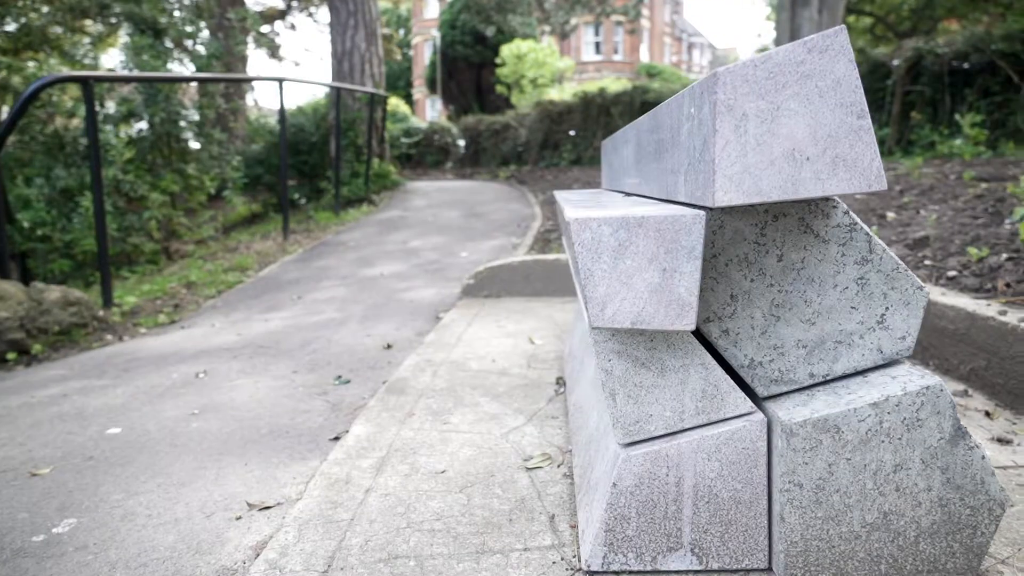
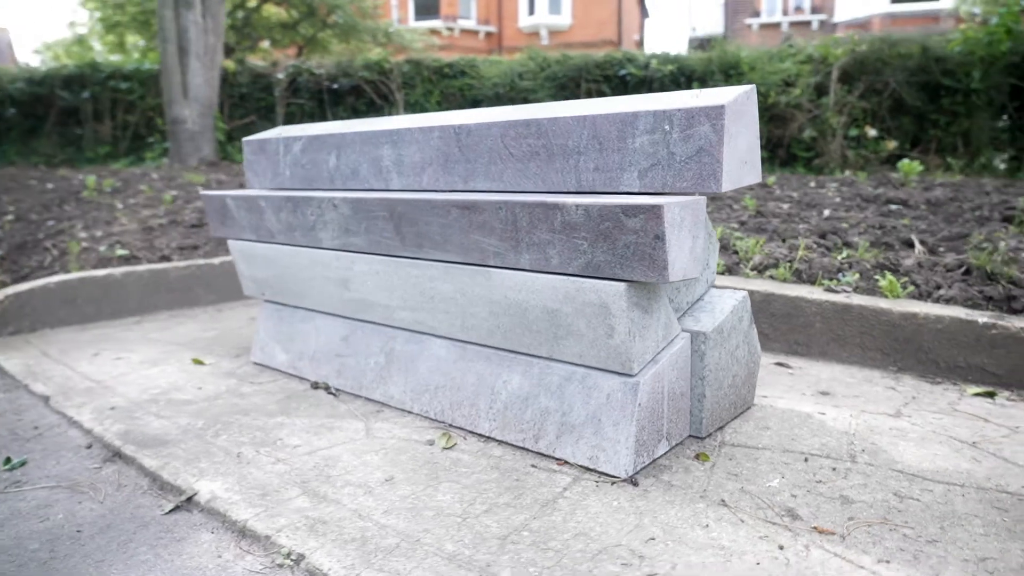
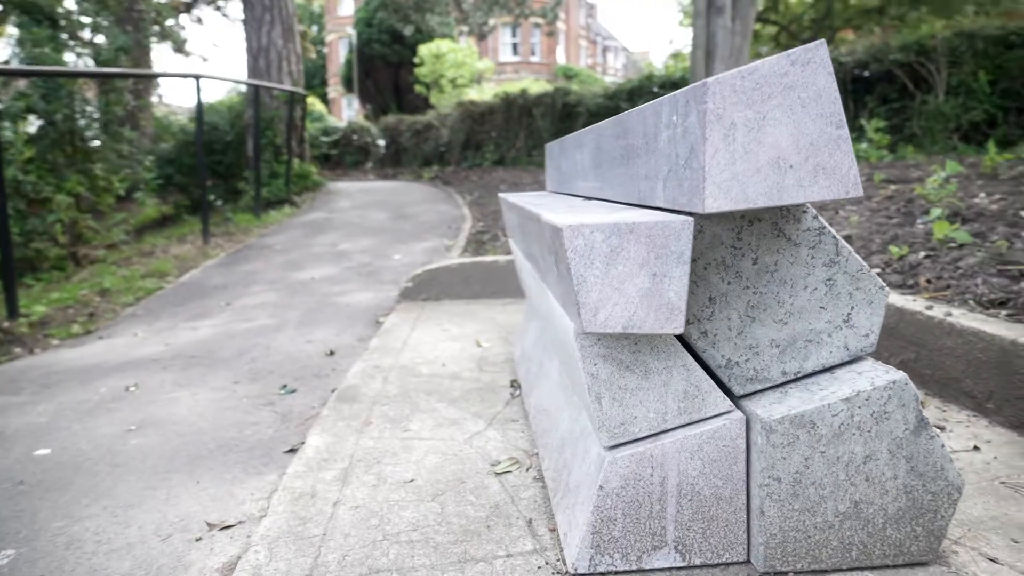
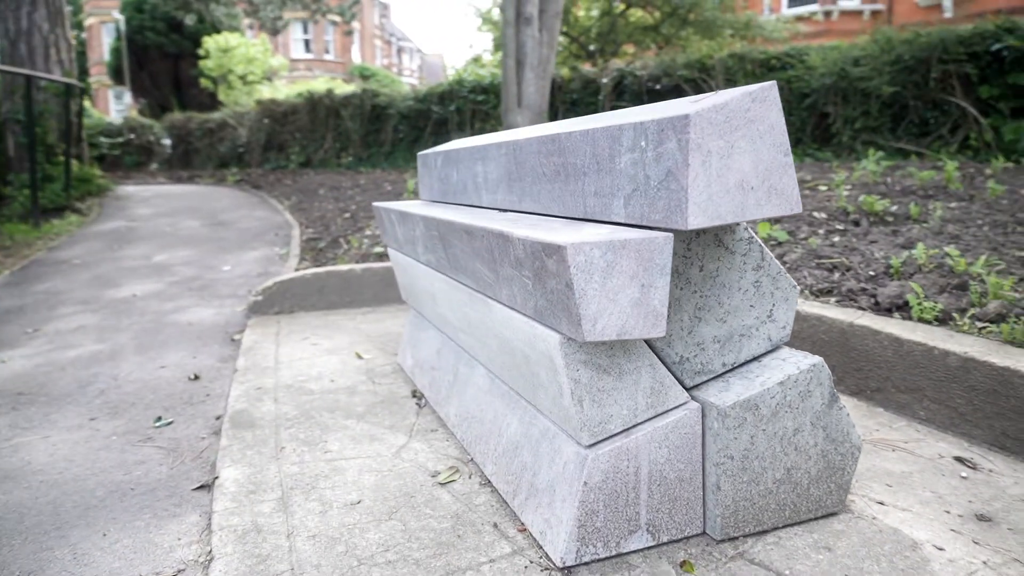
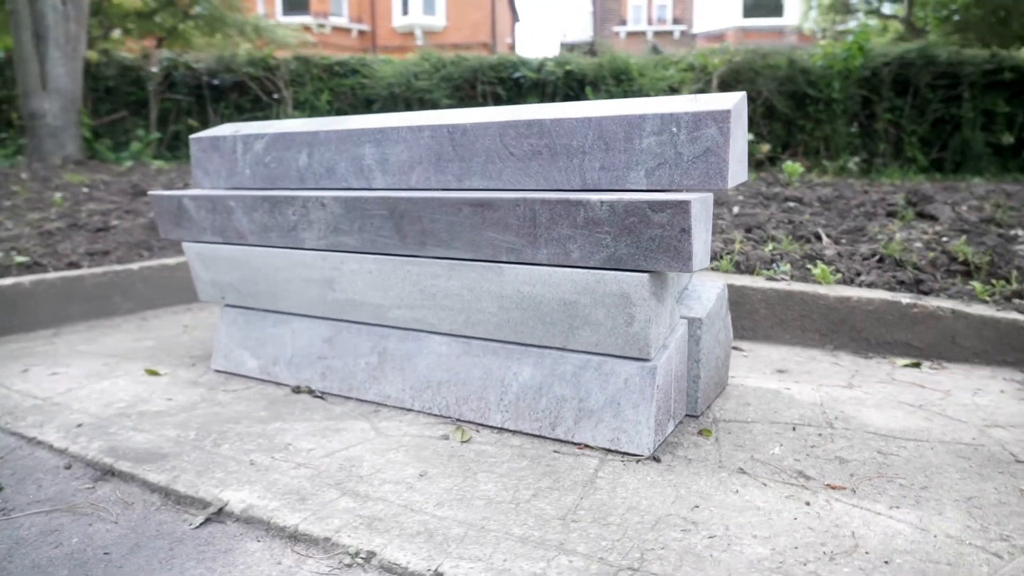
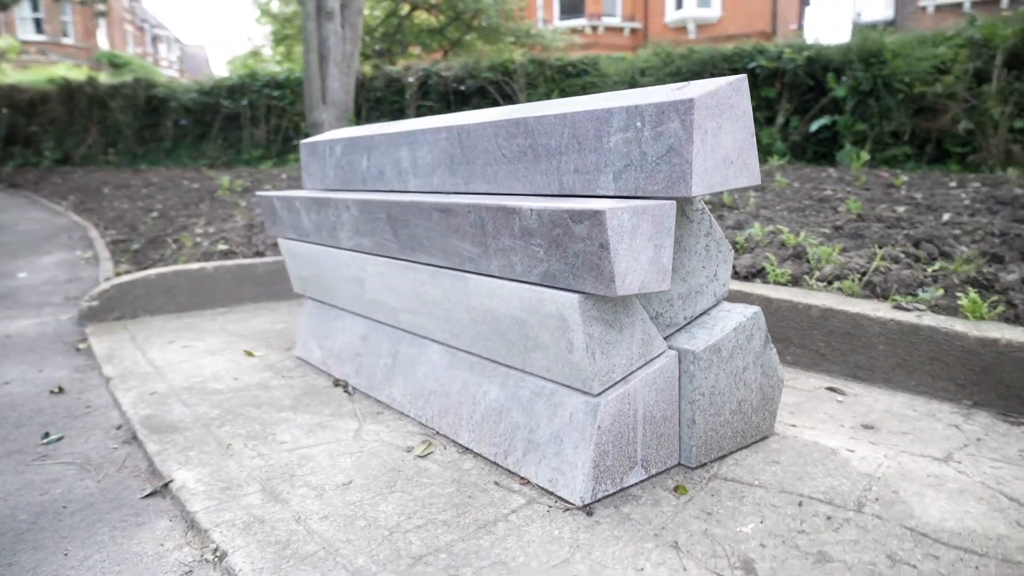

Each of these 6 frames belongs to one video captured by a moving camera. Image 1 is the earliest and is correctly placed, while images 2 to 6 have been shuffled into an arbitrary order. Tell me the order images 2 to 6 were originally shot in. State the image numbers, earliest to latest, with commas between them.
3, 4, 6, 2, 5
